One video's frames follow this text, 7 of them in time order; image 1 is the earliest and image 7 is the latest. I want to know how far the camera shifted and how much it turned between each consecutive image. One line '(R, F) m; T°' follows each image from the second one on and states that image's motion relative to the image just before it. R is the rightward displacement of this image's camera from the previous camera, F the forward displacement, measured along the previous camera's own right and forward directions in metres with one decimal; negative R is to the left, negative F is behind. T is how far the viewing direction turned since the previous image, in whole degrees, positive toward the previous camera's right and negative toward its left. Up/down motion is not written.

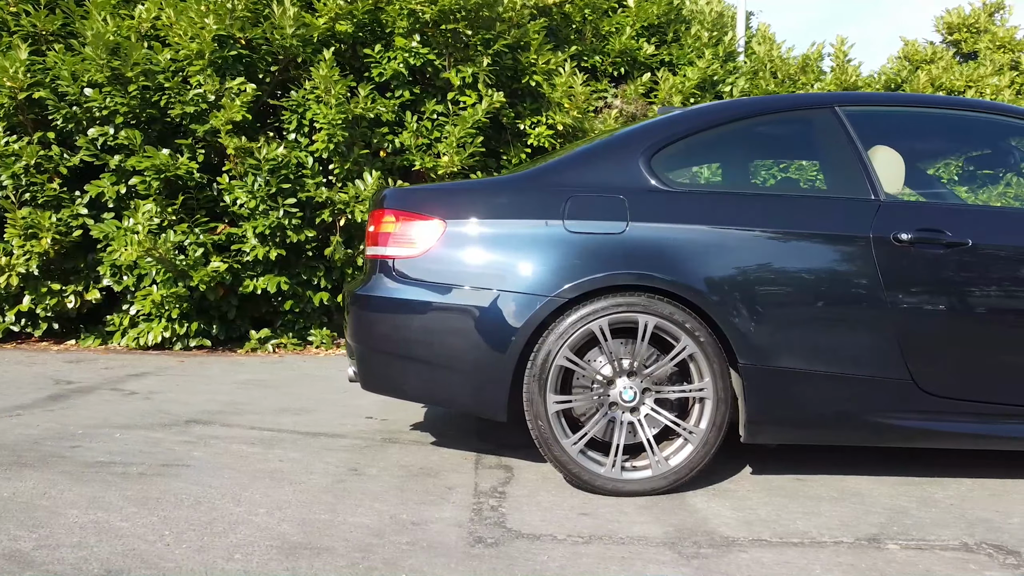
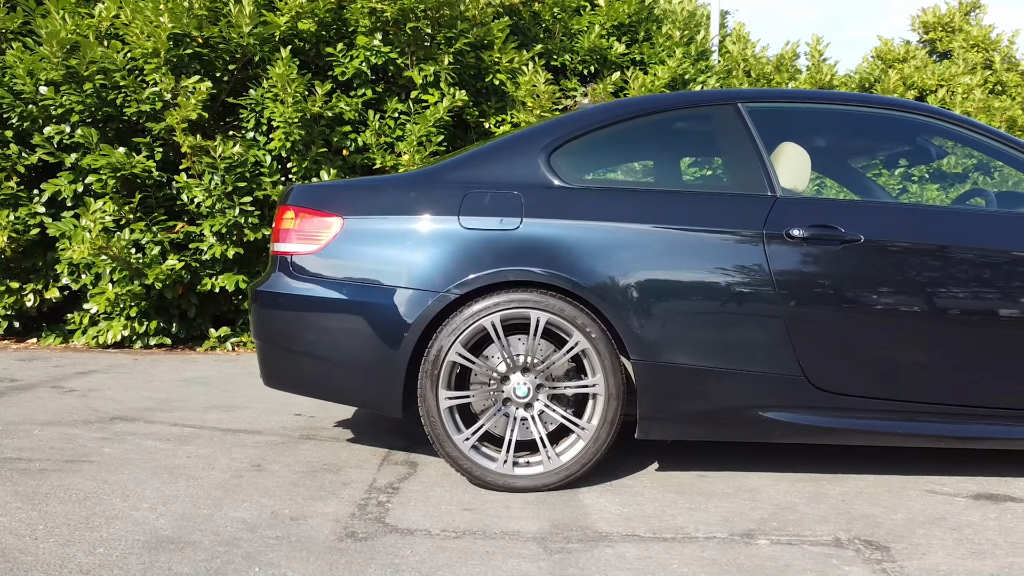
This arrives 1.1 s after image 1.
(+0.3, 0.0) m; 0°
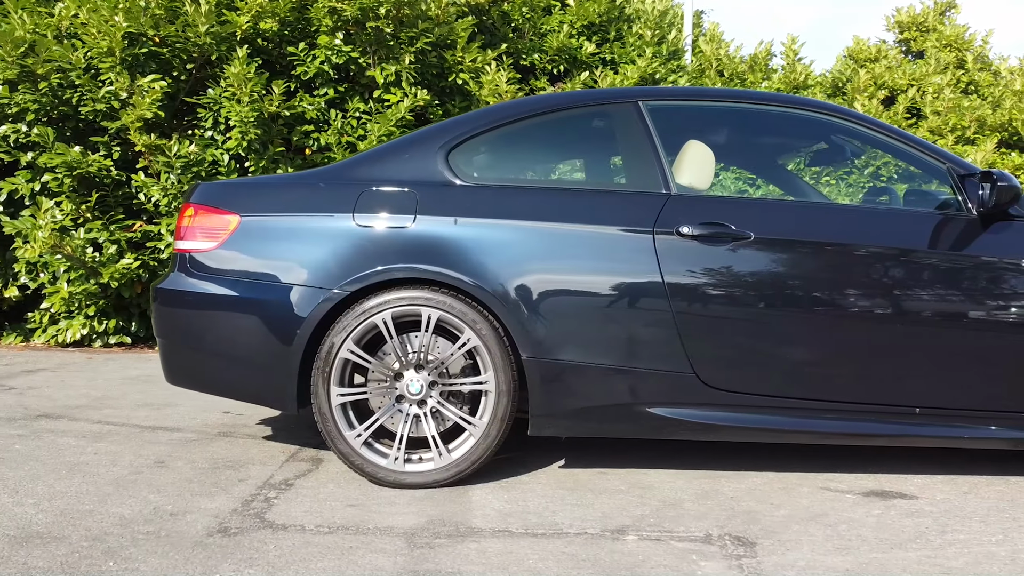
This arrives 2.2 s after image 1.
(+0.3, 0.0) m; 0°
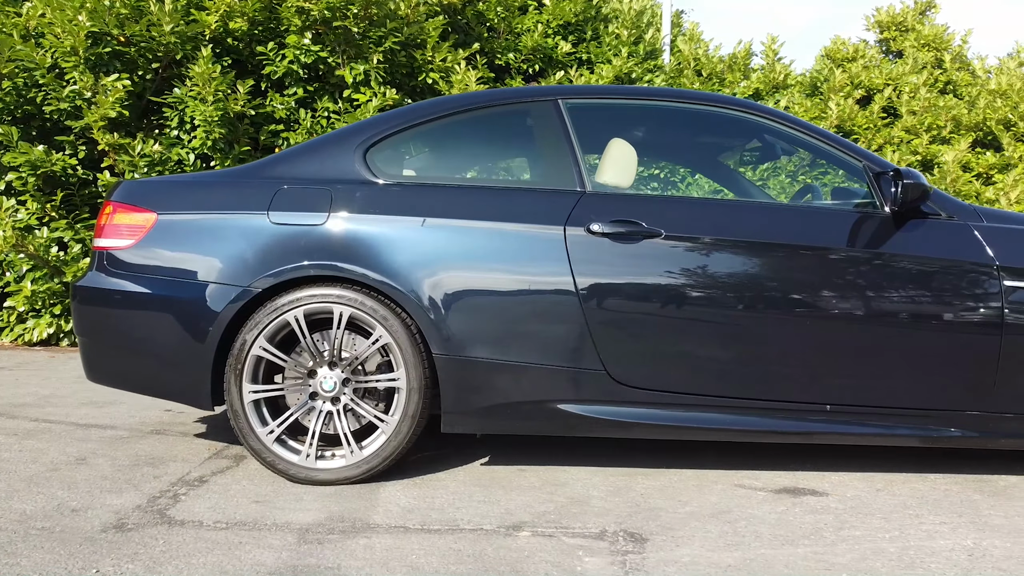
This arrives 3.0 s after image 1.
(+0.2, 0.0) m; 0°
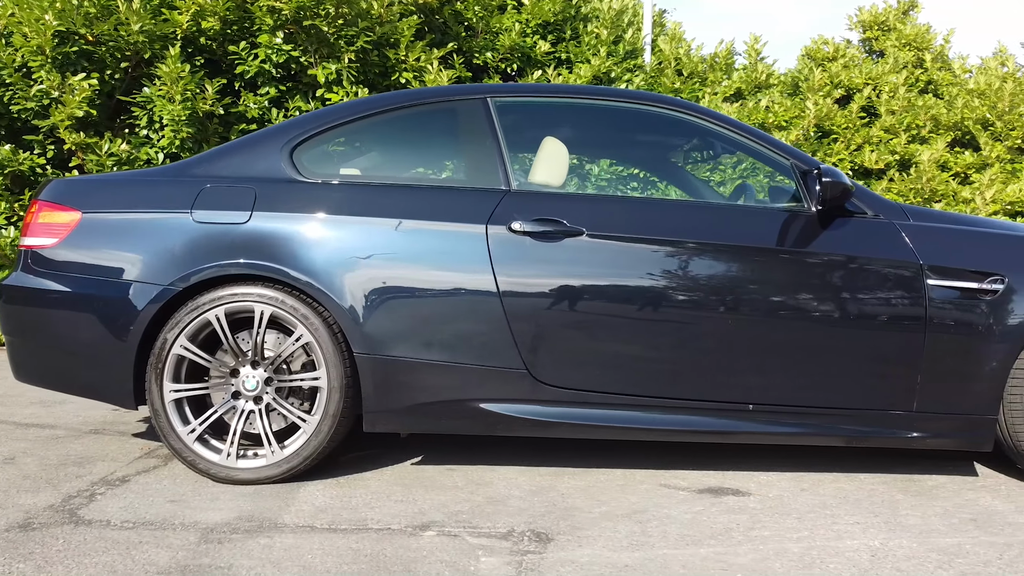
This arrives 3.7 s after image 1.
(+0.2, 0.0) m; 0°
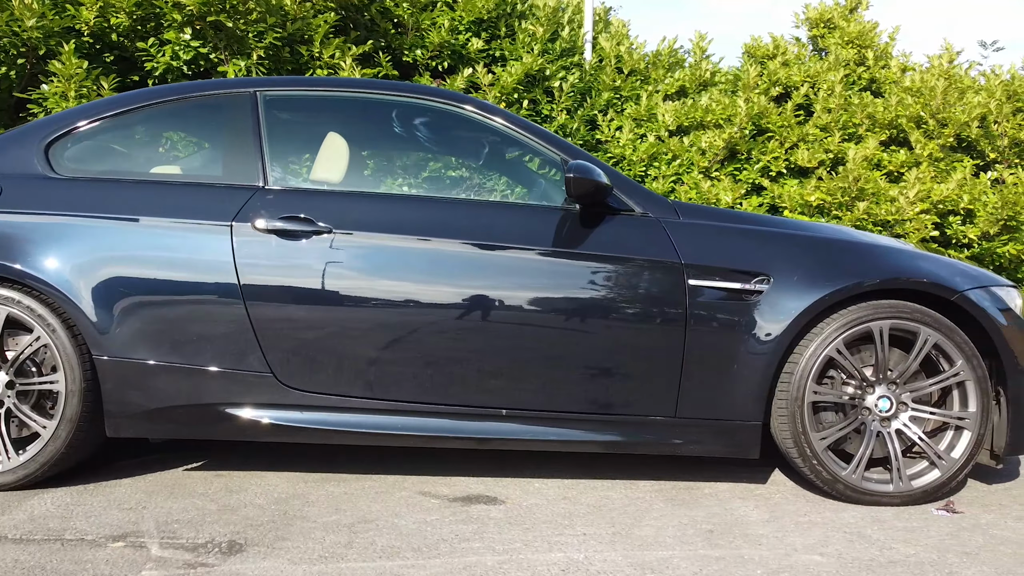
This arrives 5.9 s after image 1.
(+0.6, +0.1) m; 0°
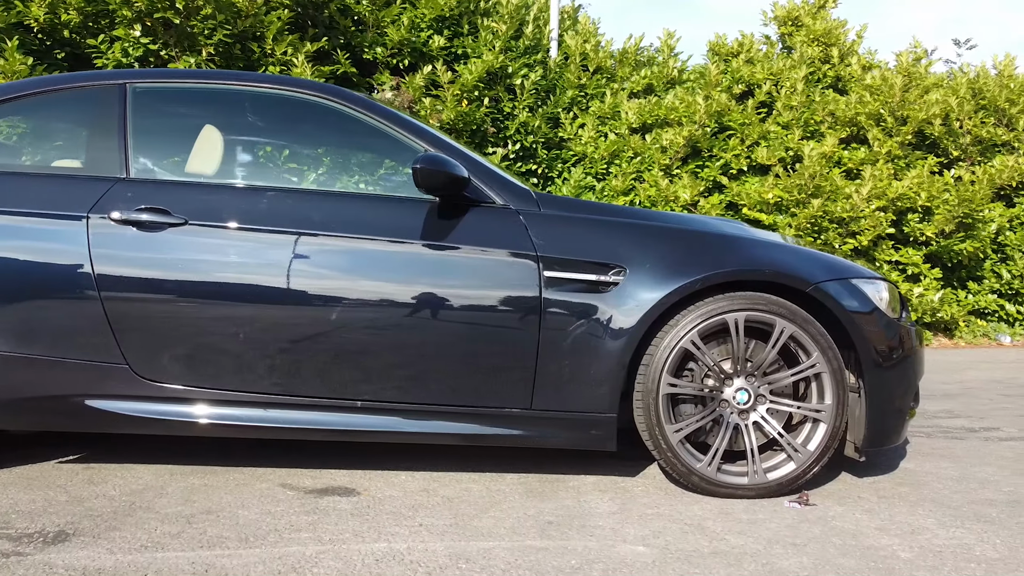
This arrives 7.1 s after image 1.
(+0.4, 0.0) m; 0°
